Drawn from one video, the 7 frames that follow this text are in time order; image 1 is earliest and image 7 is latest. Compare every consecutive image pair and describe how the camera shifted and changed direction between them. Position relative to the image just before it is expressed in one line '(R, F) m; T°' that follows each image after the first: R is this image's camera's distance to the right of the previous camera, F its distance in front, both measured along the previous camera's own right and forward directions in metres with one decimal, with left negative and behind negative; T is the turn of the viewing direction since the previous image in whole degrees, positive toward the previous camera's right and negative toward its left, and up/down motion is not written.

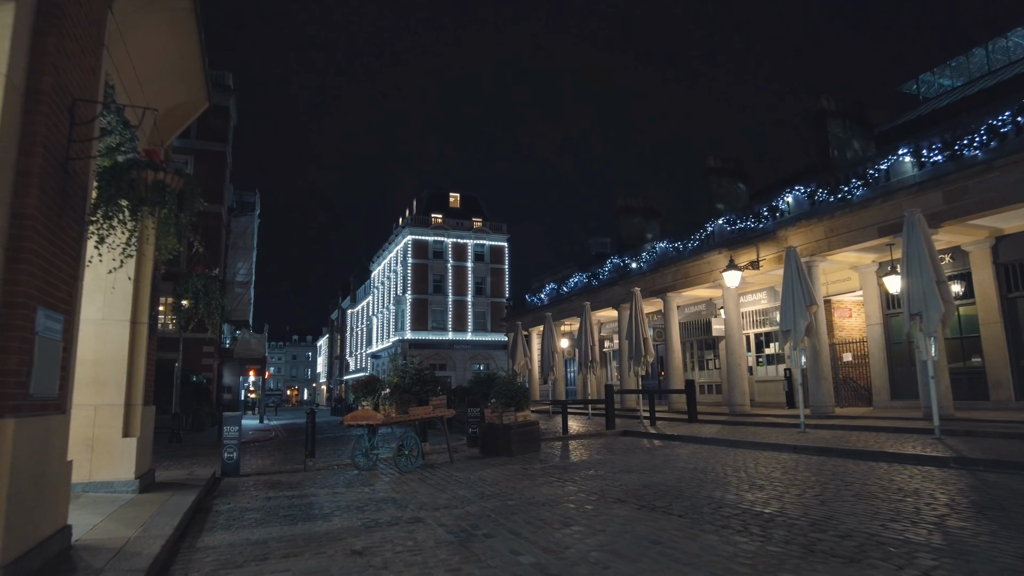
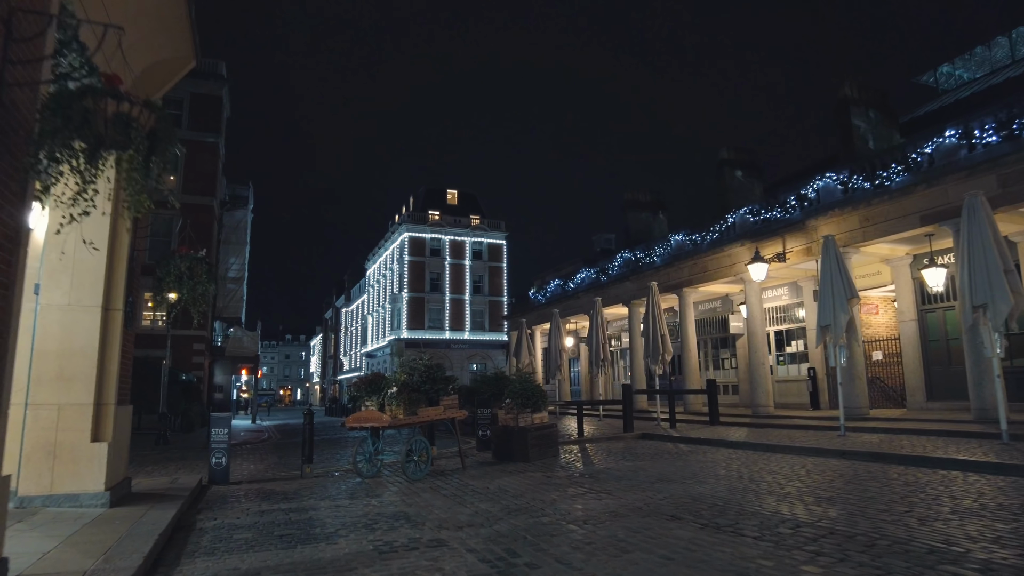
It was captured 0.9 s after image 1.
(-0.4, +1.1) m; 0°
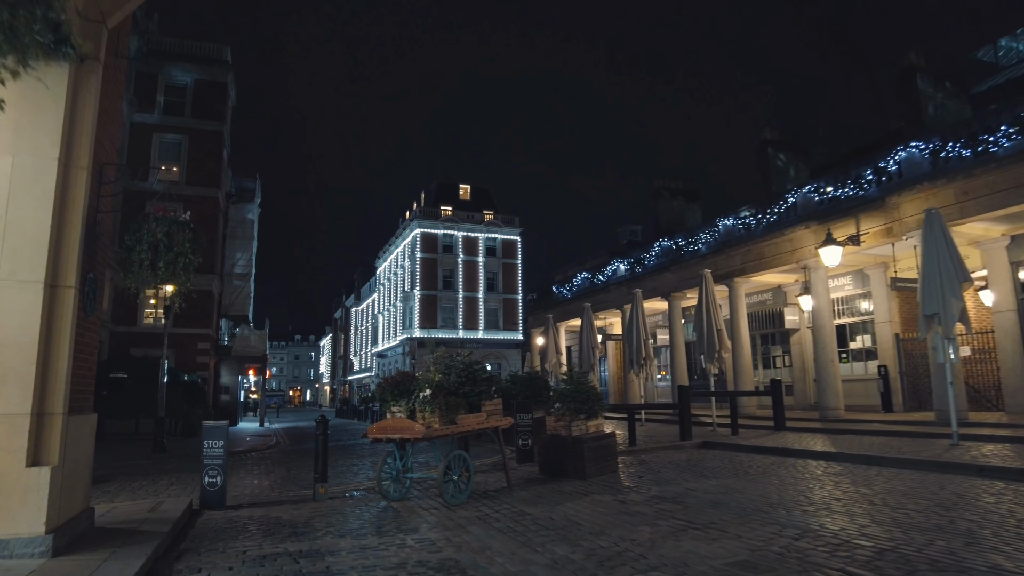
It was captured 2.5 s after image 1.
(-0.6, +1.9) m; -1°
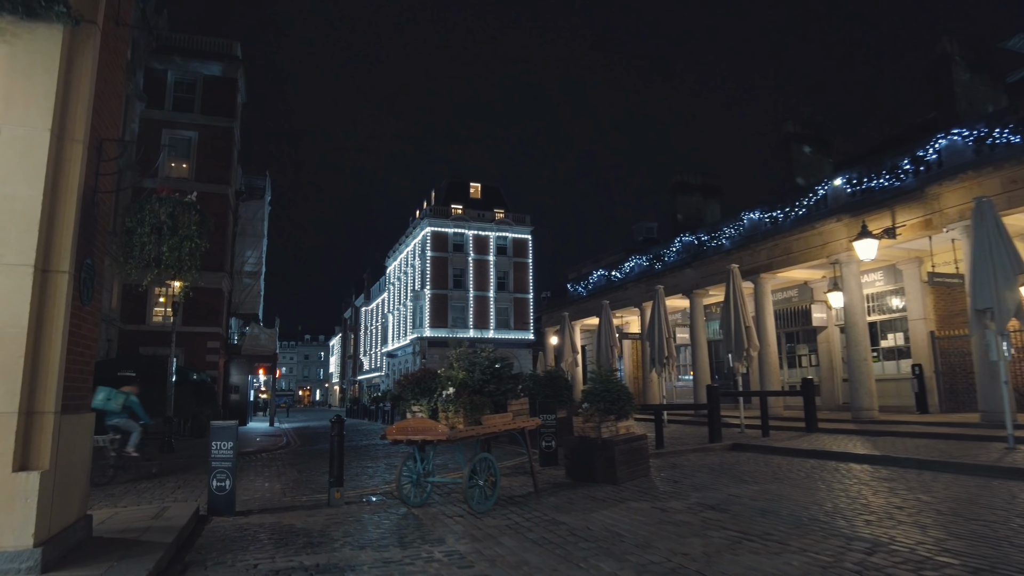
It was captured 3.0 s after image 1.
(-0.2, +0.6) m; -1°
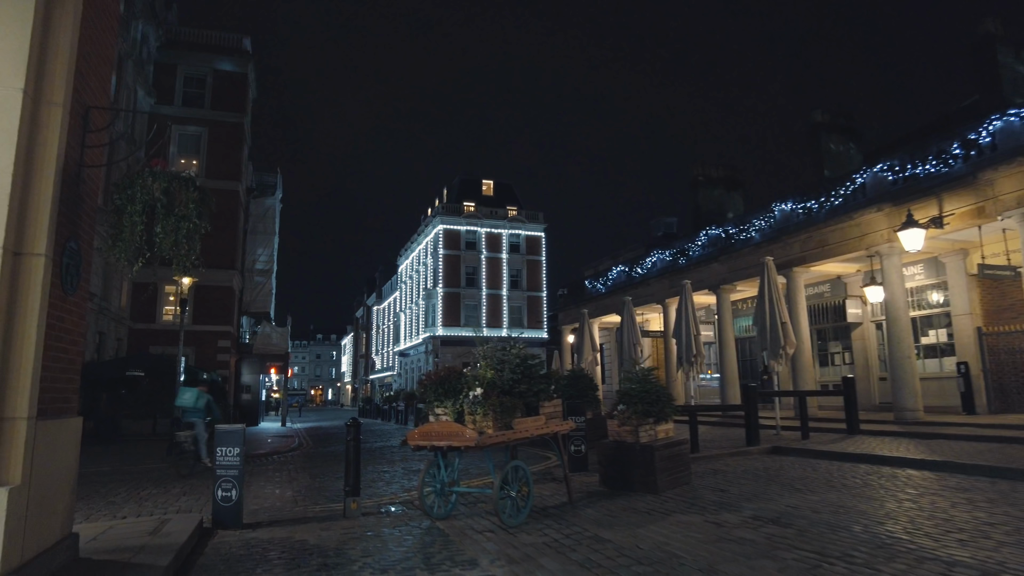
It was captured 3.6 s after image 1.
(-0.2, +0.7) m; -1°
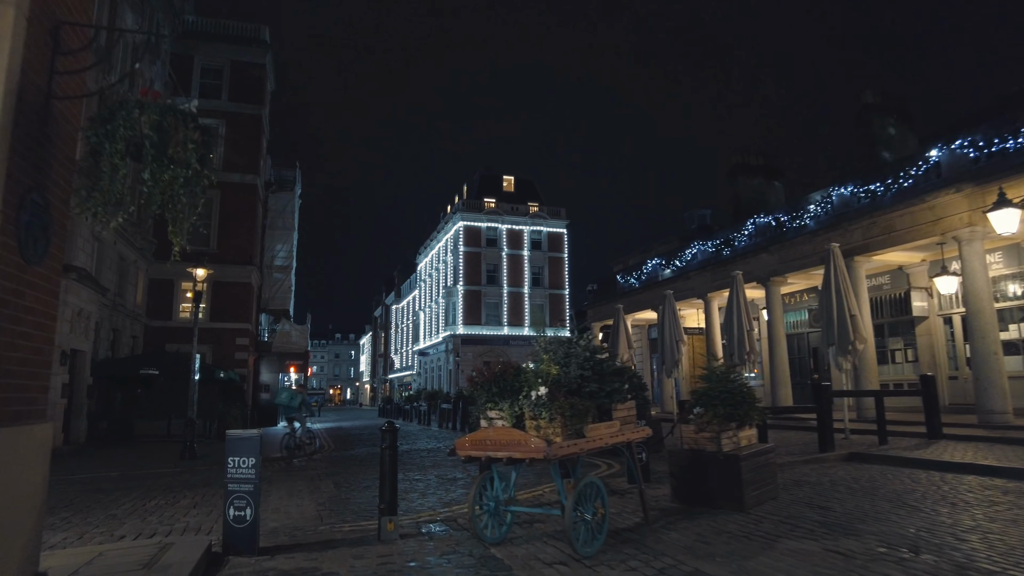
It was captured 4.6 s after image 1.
(-0.4, +1.2) m; -1°
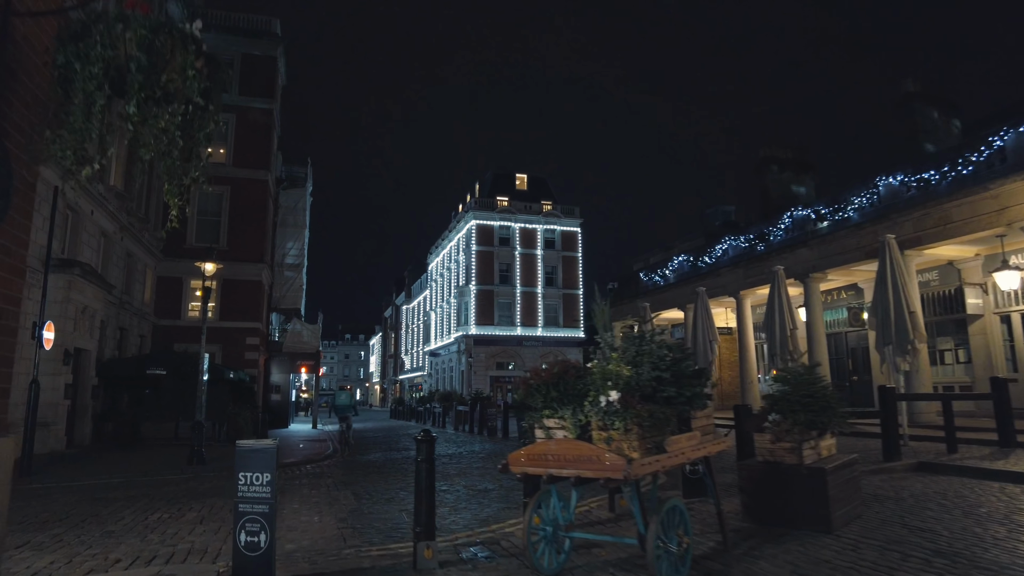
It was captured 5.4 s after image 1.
(-0.4, +0.9) m; -1°
